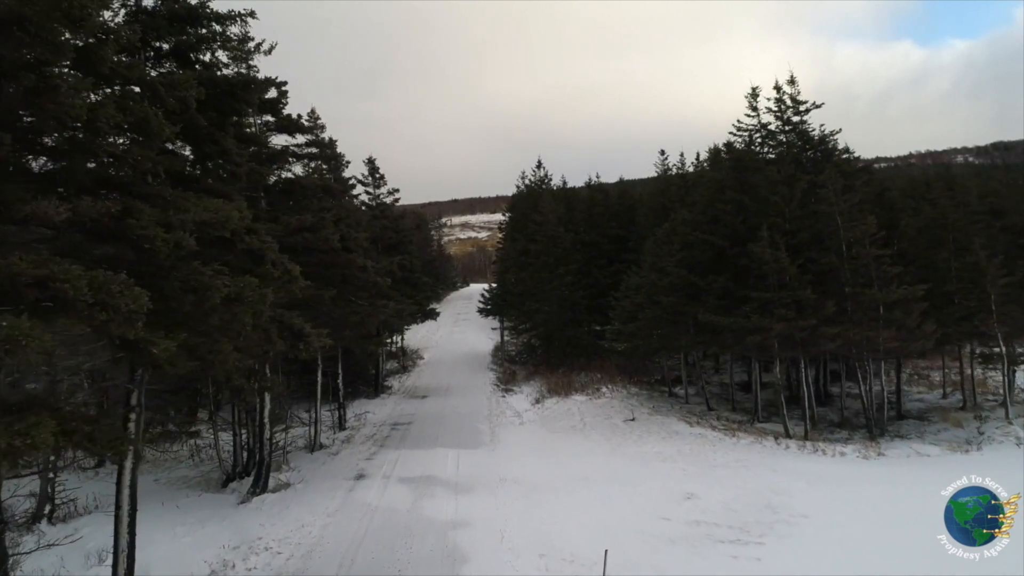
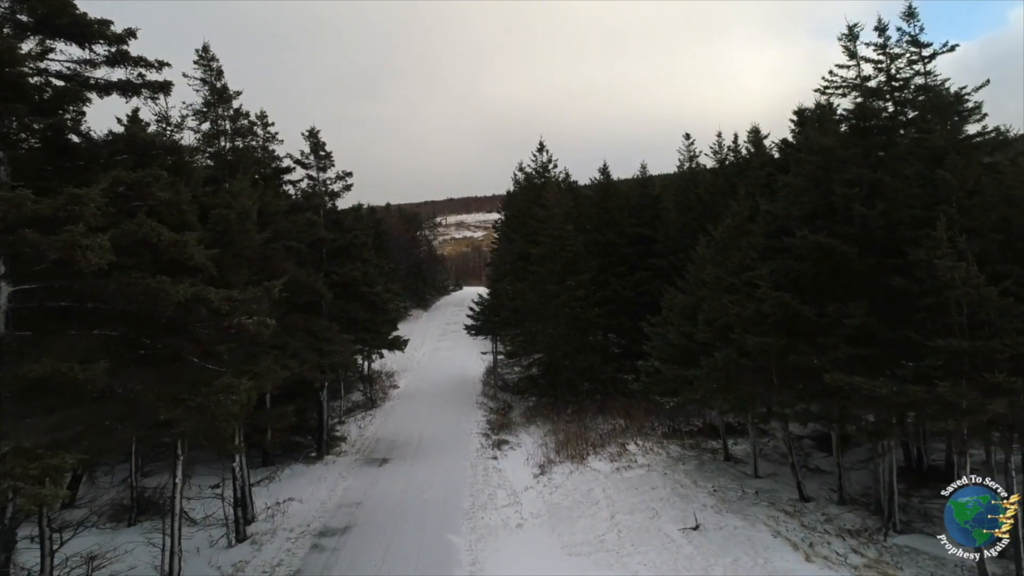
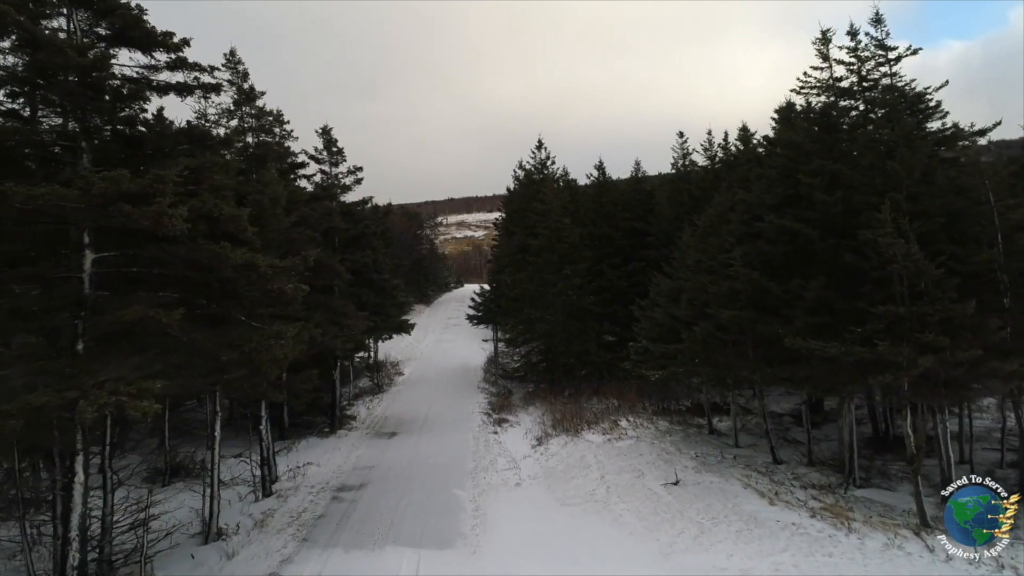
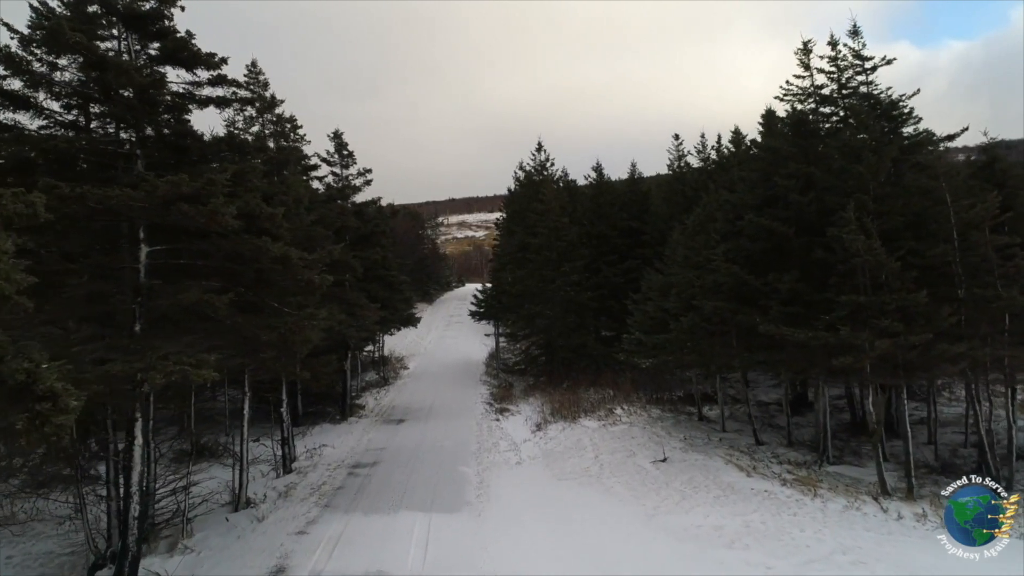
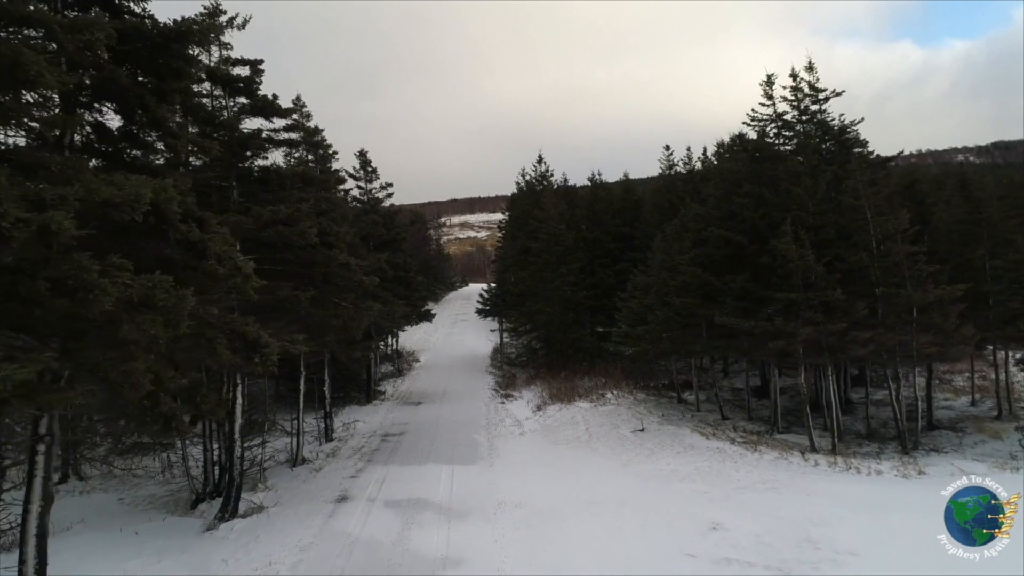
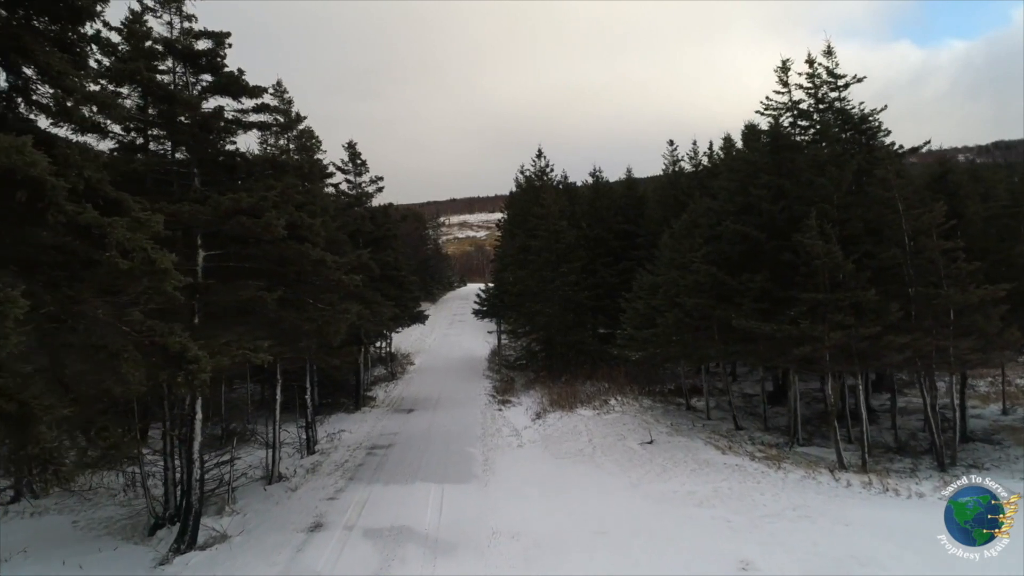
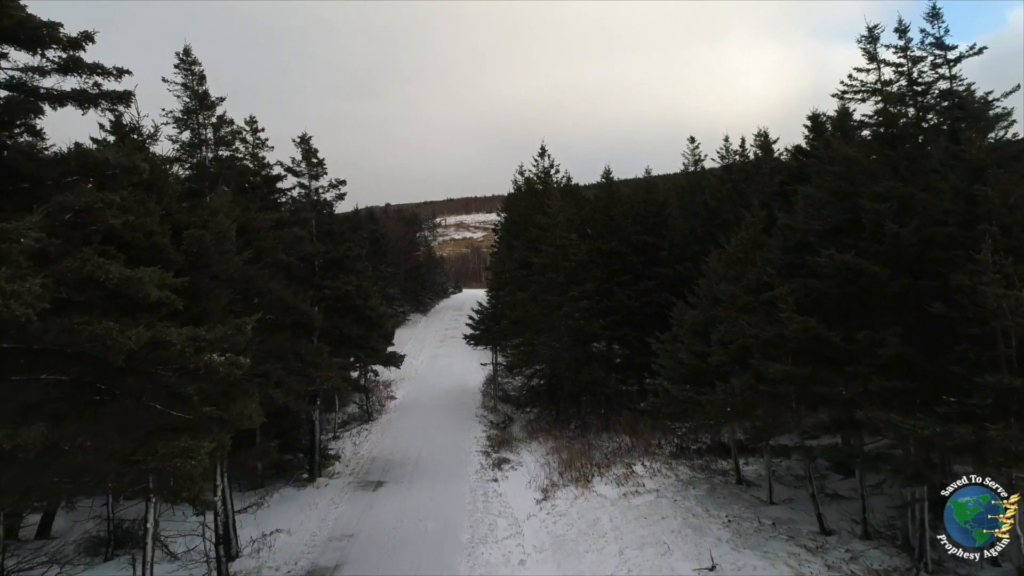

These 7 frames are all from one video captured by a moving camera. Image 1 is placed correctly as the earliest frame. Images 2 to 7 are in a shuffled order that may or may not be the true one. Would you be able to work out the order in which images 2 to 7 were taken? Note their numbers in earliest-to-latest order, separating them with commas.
5, 6, 4, 3, 2, 7
